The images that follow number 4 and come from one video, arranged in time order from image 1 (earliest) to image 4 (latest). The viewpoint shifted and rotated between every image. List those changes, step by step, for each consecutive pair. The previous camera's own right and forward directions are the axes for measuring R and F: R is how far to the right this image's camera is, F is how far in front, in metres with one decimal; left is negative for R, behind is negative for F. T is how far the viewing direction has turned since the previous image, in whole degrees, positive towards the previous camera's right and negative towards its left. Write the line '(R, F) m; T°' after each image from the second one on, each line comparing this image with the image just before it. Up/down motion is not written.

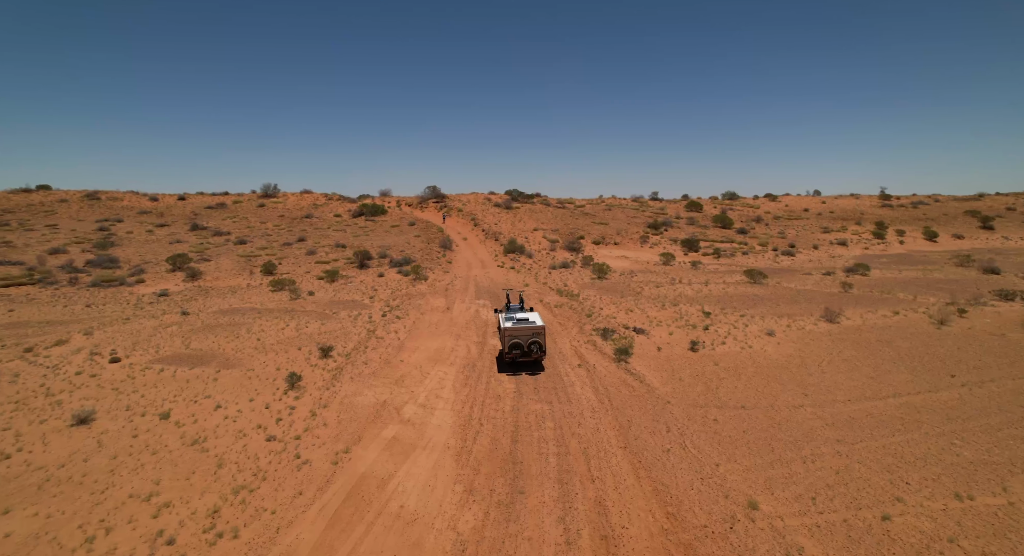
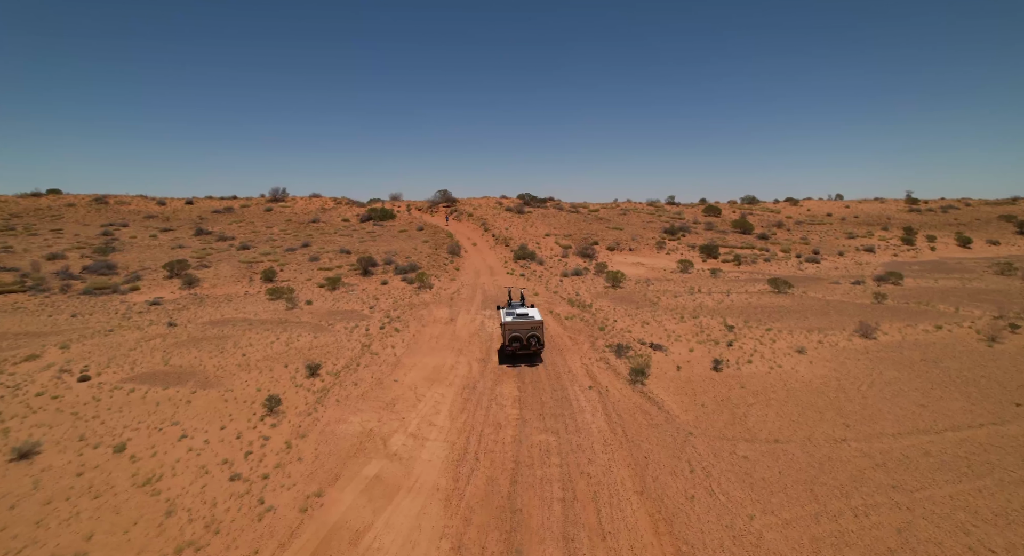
(+0.3, +1.6) m; -2°
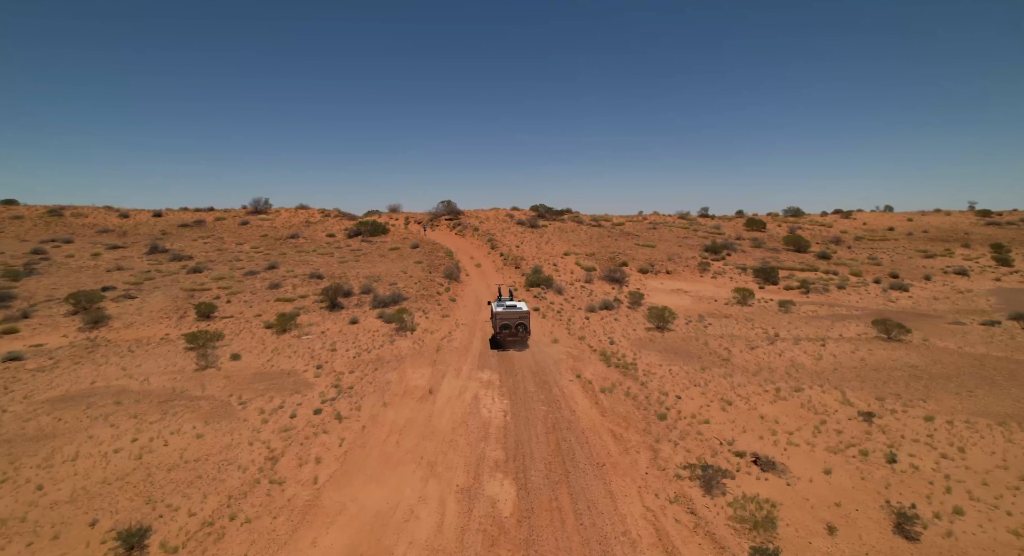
(+0.1, +8.2) m; -2°
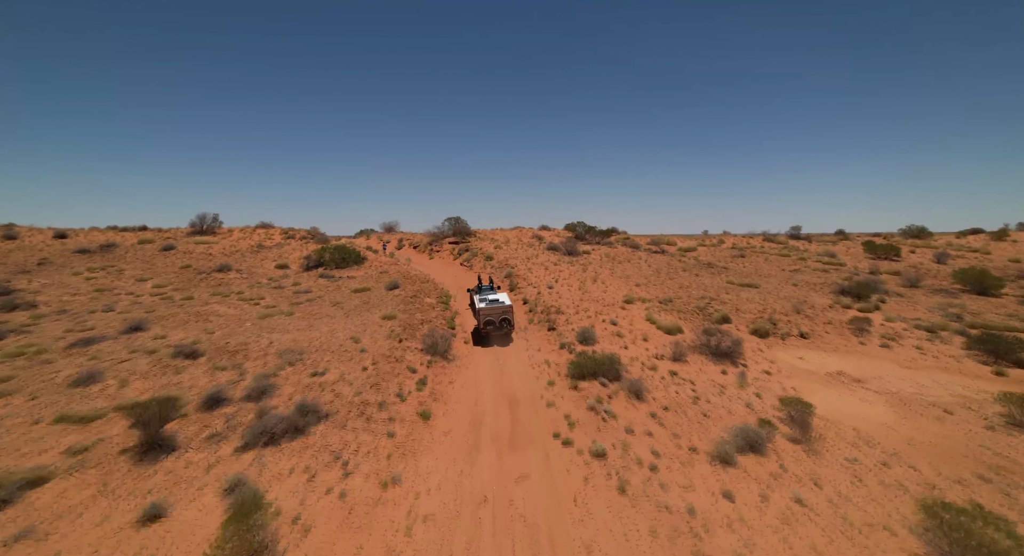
(-0.2, +15.5) m; -3°
